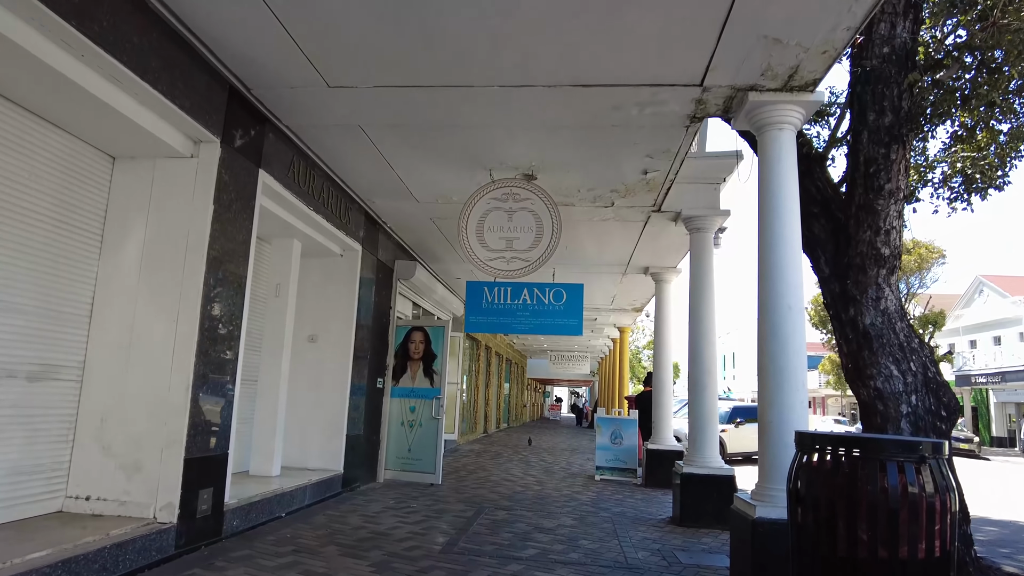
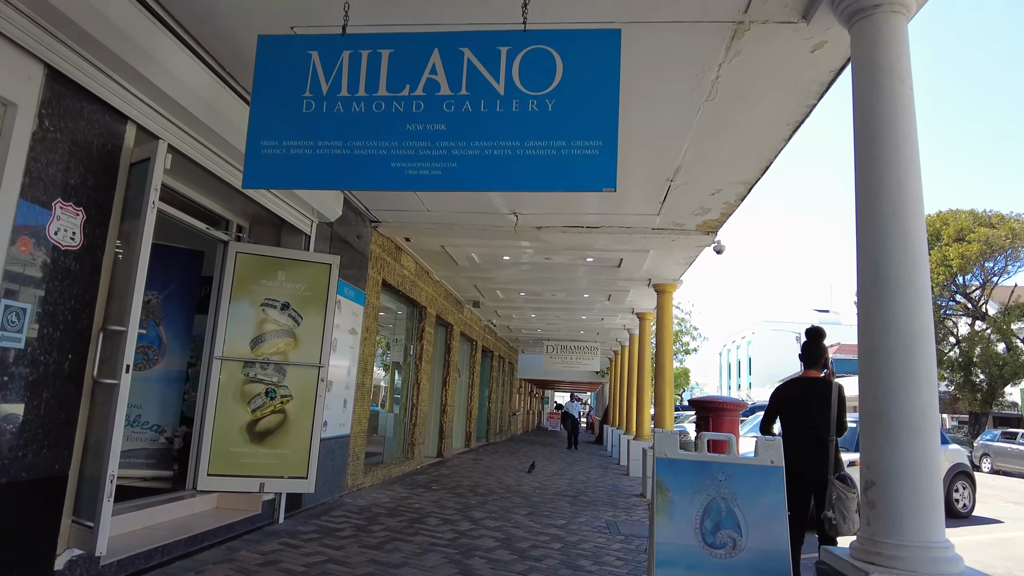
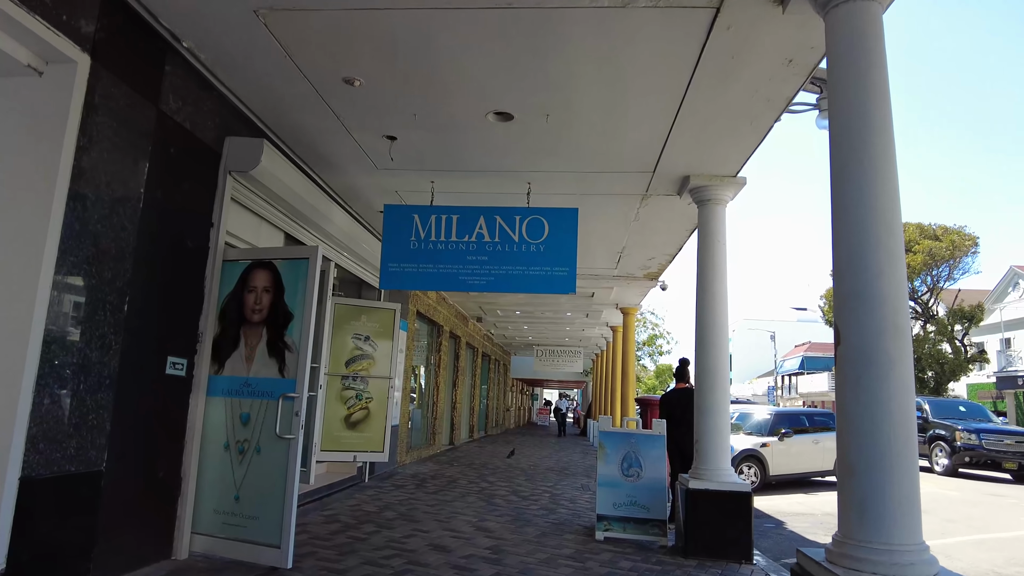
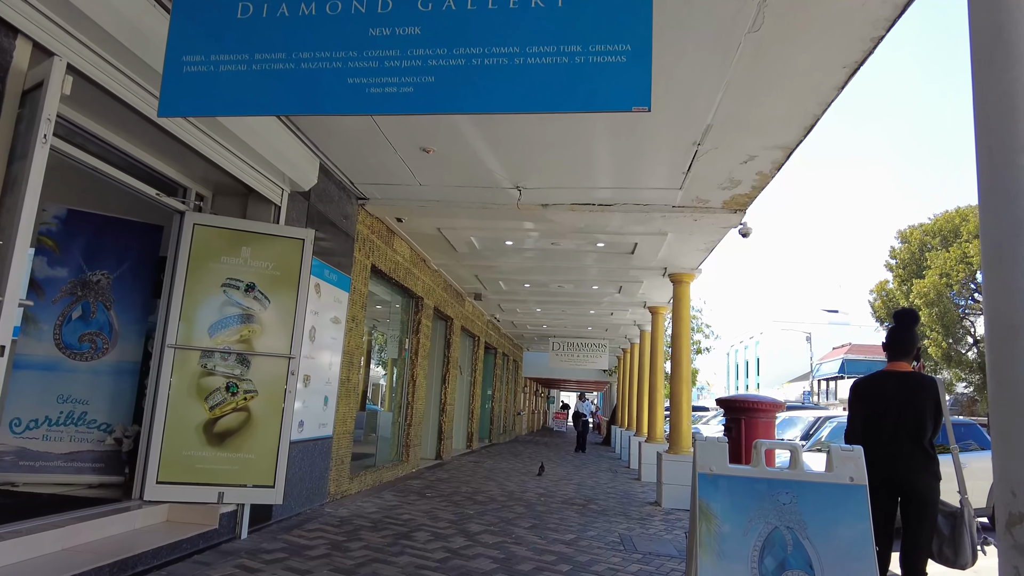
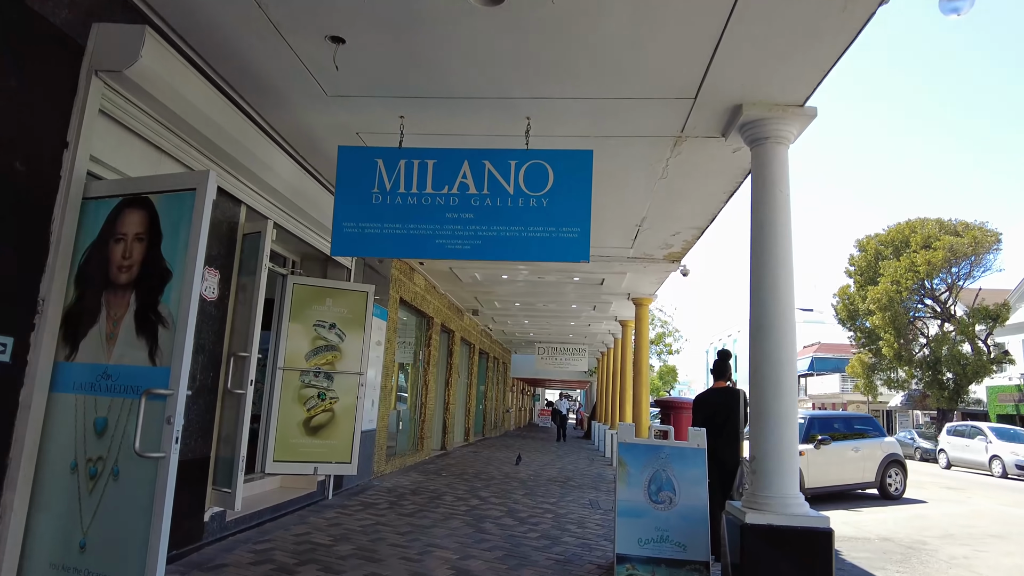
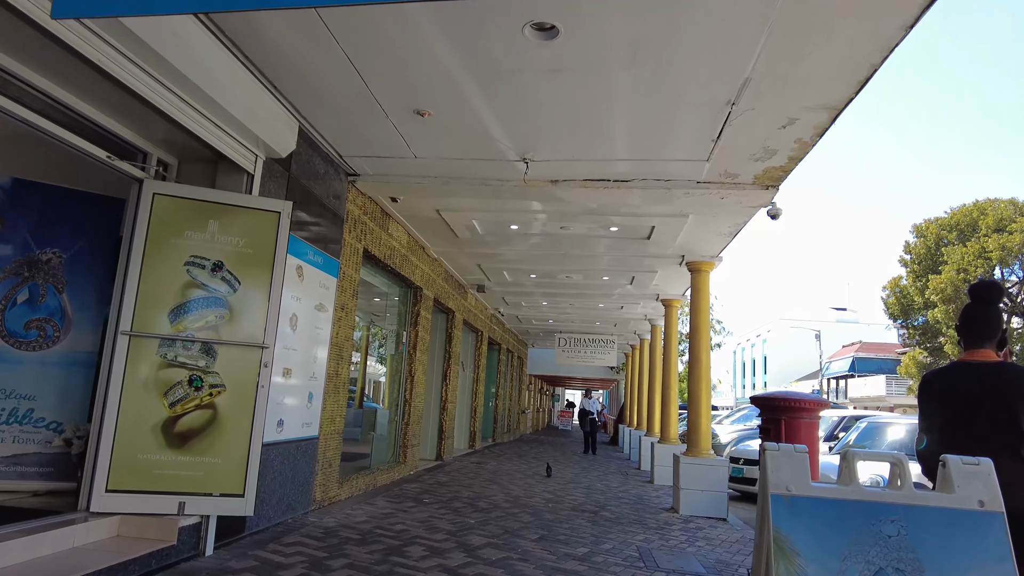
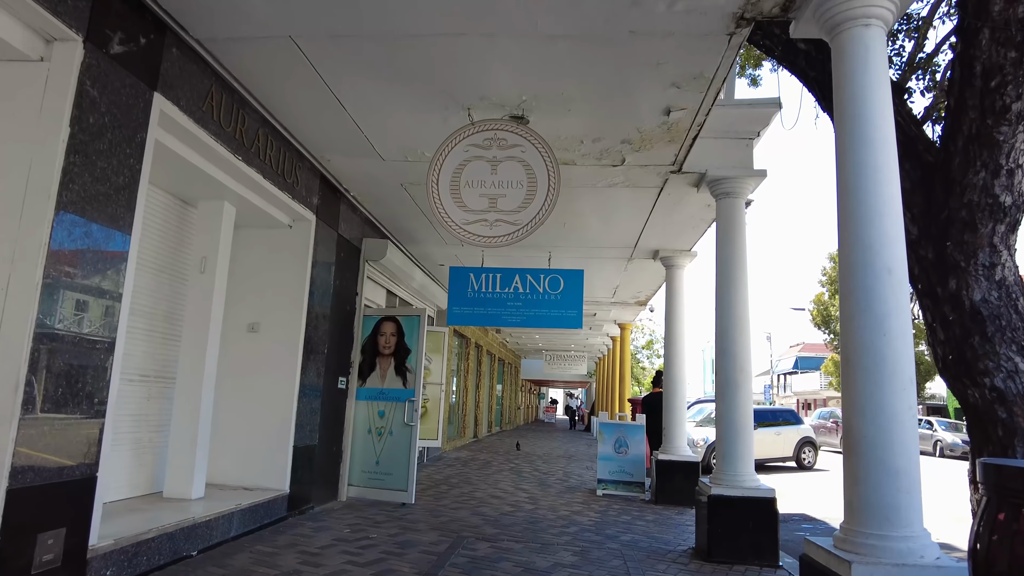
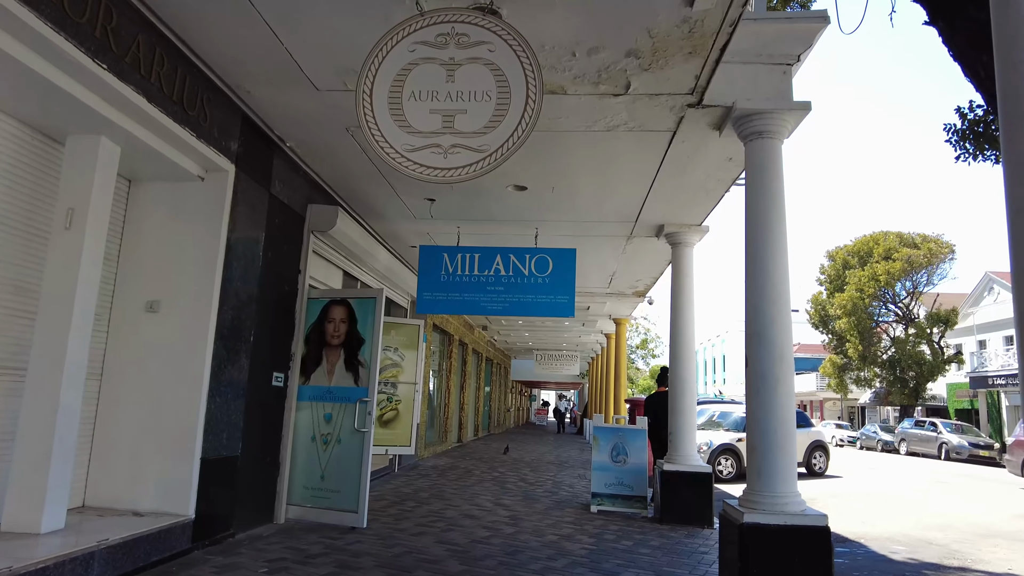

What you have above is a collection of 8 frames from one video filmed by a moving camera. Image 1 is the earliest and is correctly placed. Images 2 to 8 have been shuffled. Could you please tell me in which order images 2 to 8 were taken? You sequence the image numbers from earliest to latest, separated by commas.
7, 8, 3, 5, 2, 4, 6
